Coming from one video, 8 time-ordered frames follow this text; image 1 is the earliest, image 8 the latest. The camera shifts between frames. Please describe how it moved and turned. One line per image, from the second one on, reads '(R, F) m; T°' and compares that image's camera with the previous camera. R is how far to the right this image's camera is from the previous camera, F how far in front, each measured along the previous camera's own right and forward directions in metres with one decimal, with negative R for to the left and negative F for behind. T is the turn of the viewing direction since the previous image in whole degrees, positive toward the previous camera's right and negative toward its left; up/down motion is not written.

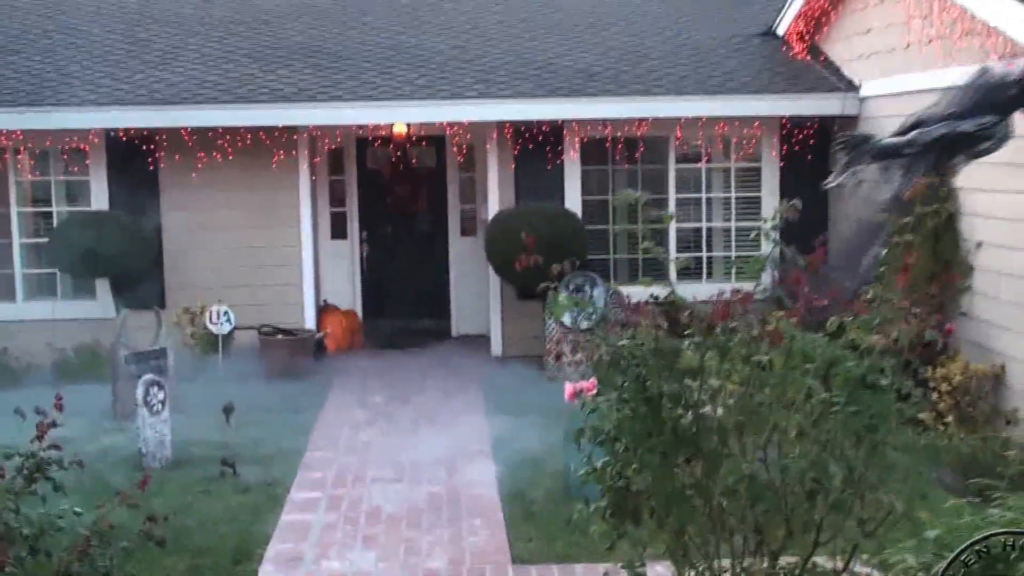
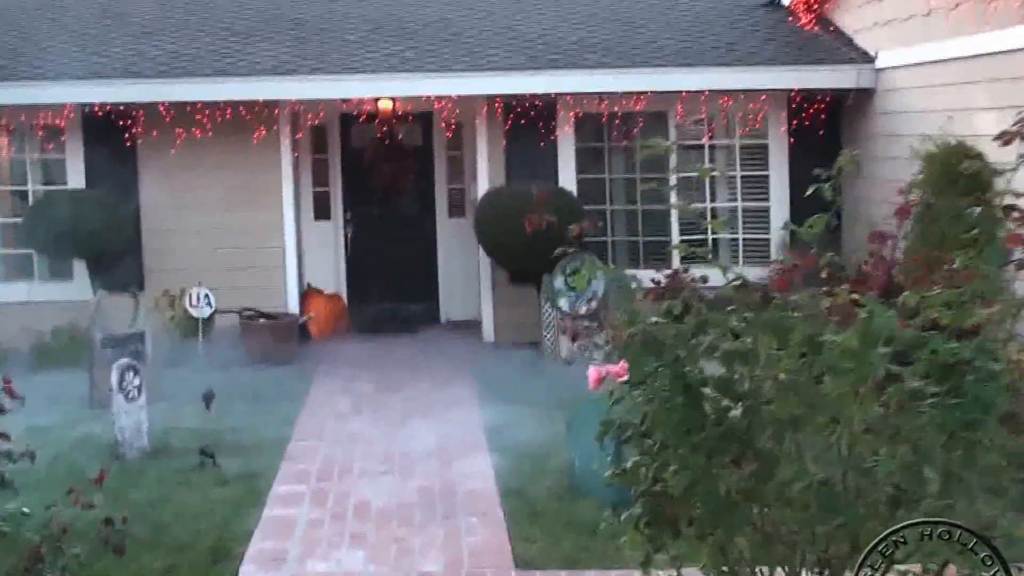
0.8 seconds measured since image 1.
(0.0, +0.4) m; -1°
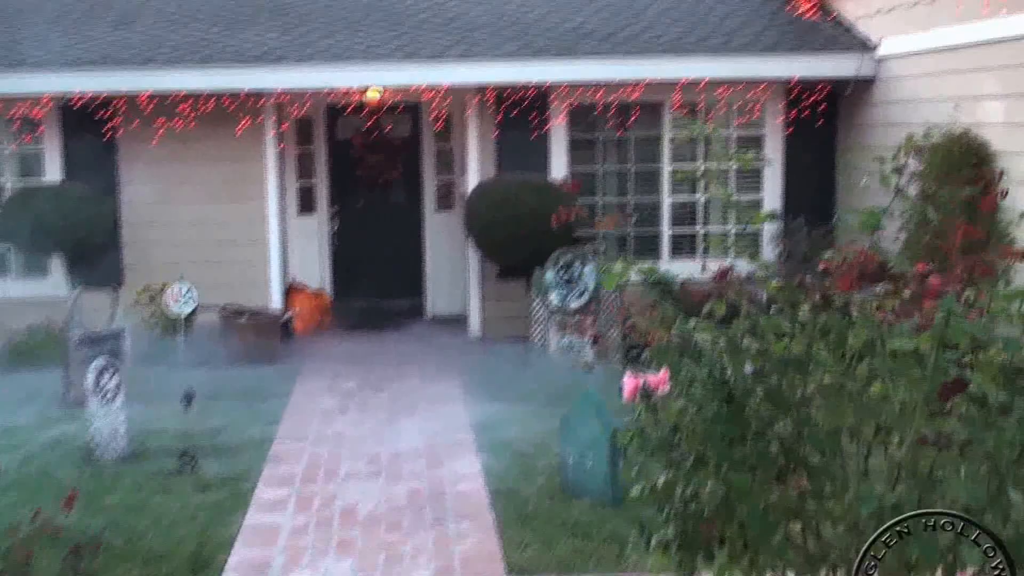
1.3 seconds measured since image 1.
(0.0, +0.2) m; +1°
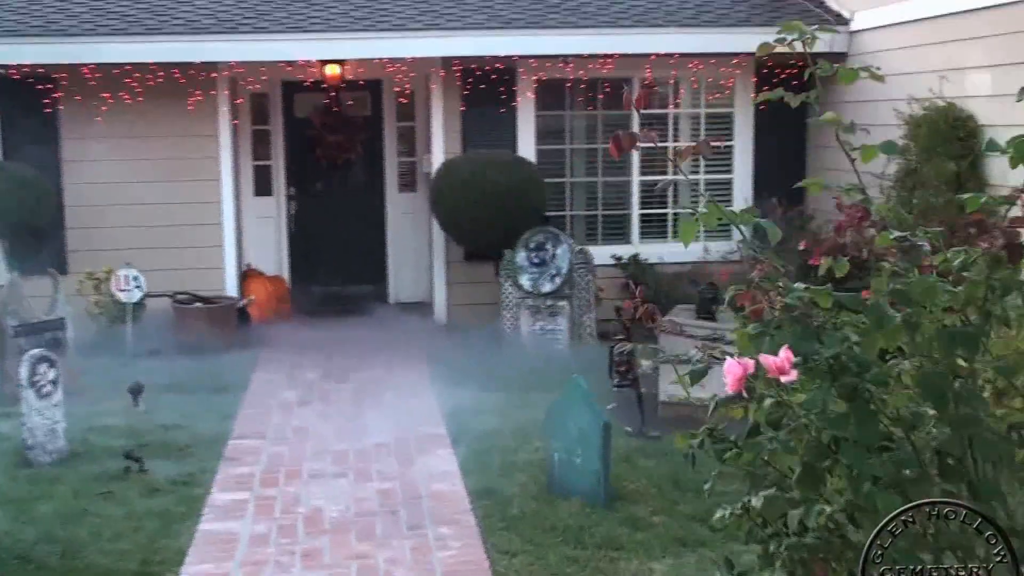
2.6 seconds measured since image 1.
(-0.1, +0.5) m; +2°
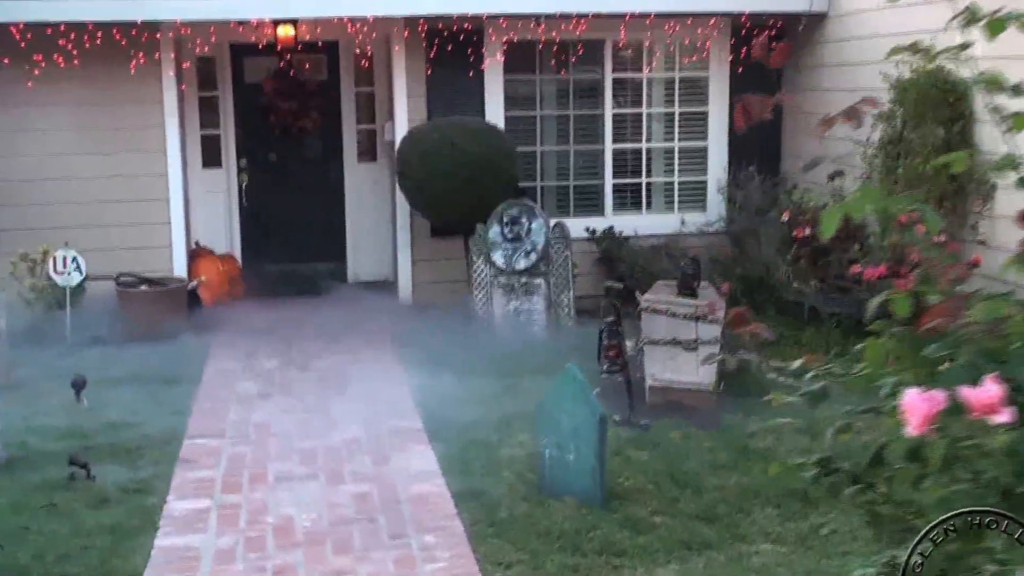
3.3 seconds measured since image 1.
(-0.1, +0.5) m; +2°
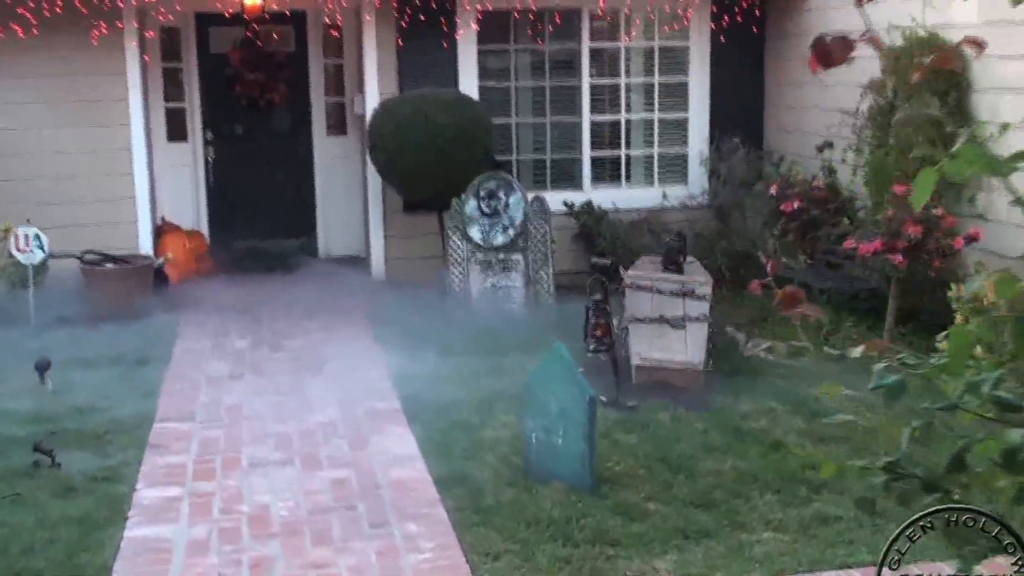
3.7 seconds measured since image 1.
(-0.1, +0.2) m; +1°
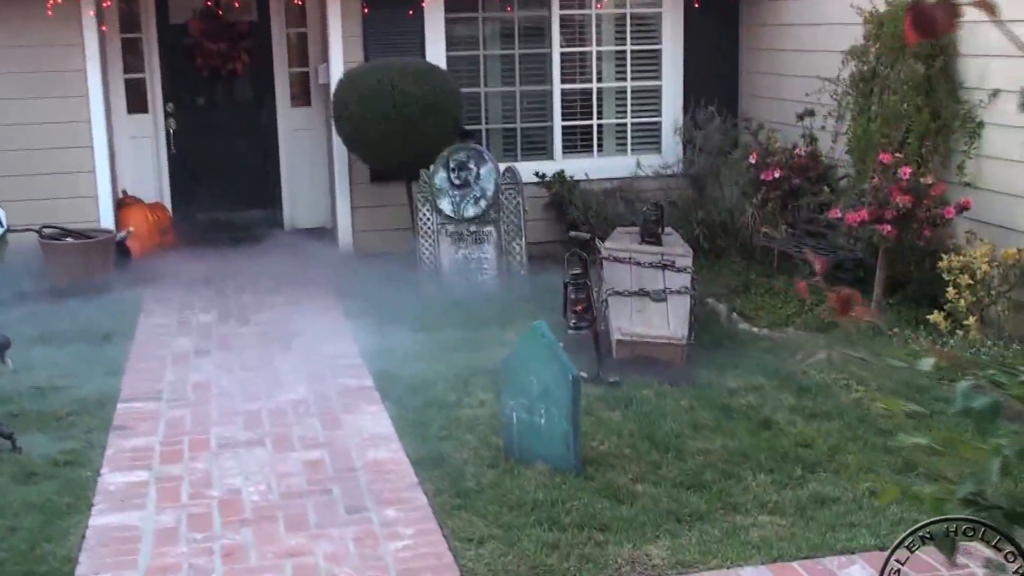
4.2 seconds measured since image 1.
(0.0, +0.2) m; +1°
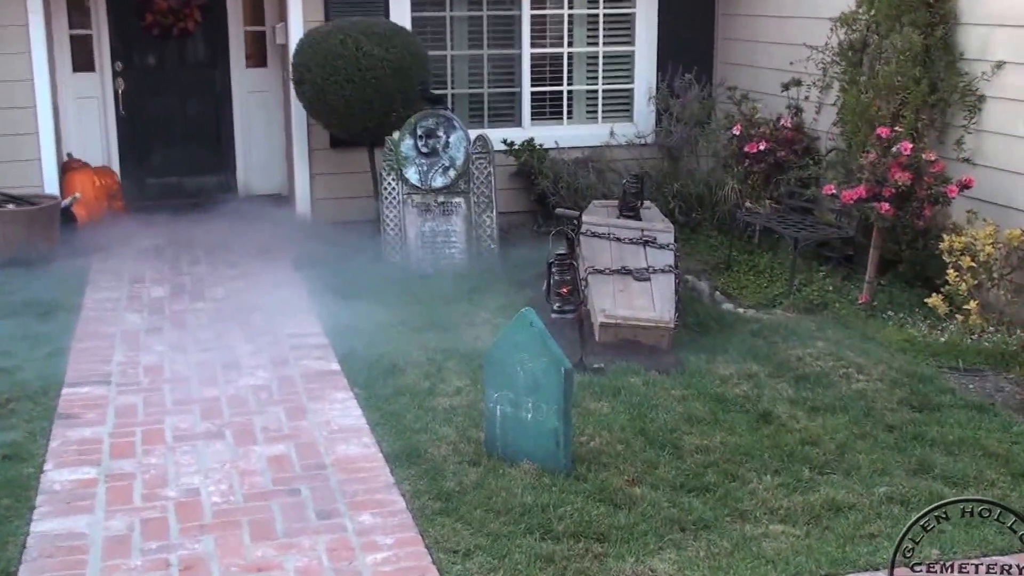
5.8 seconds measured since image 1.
(-0.1, +0.4) m; +2°
